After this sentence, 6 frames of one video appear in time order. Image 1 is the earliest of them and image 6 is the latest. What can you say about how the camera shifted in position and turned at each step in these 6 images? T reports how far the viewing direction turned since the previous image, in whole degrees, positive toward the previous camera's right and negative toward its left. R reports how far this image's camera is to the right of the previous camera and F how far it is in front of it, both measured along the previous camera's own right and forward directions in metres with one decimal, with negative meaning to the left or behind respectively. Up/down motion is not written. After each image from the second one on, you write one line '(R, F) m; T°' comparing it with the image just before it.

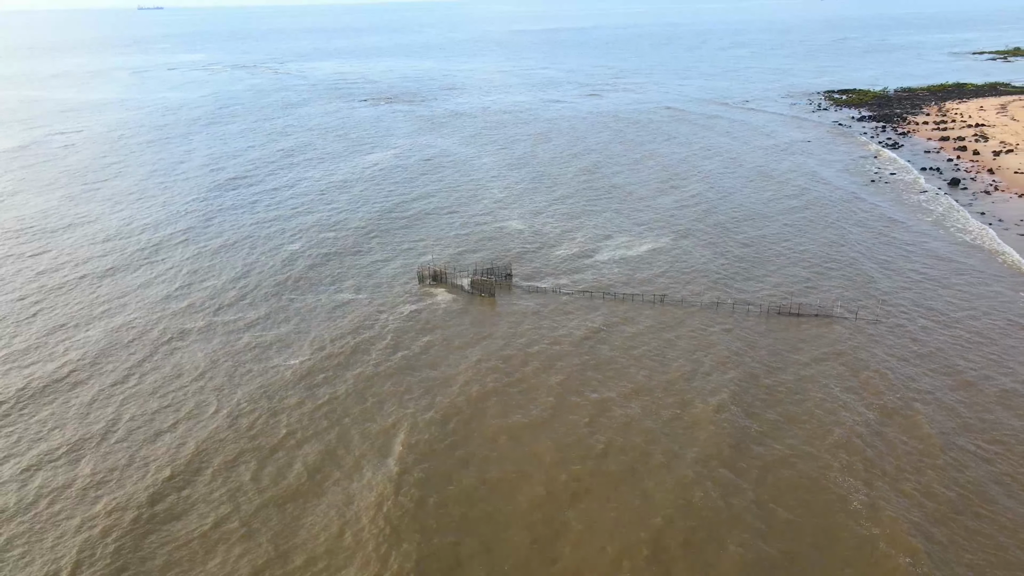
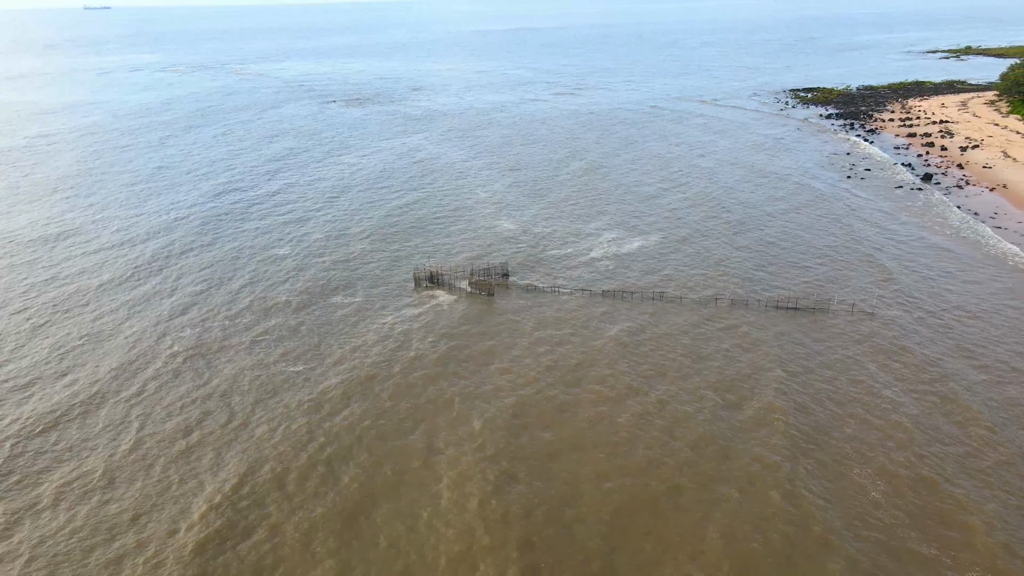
(-3.1, +0.2) m; +3°
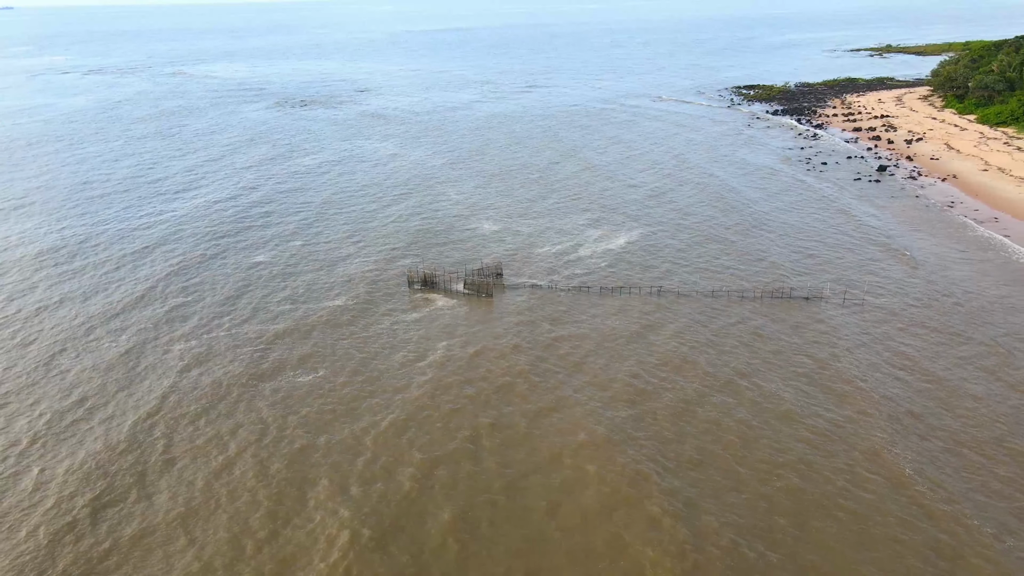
(-5.2, +0.6) m; +5°
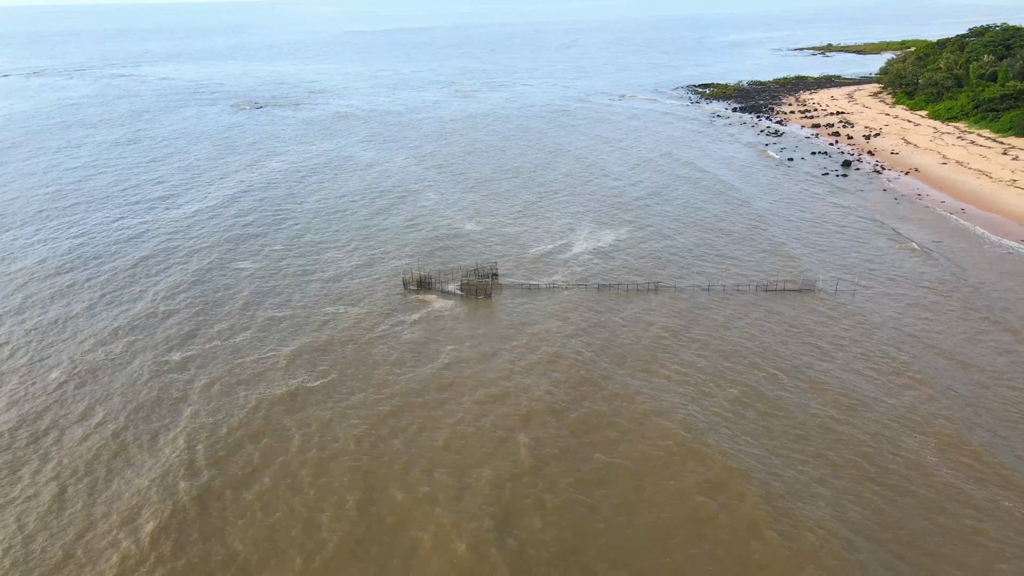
(-4.1, +0.4) m; +4°
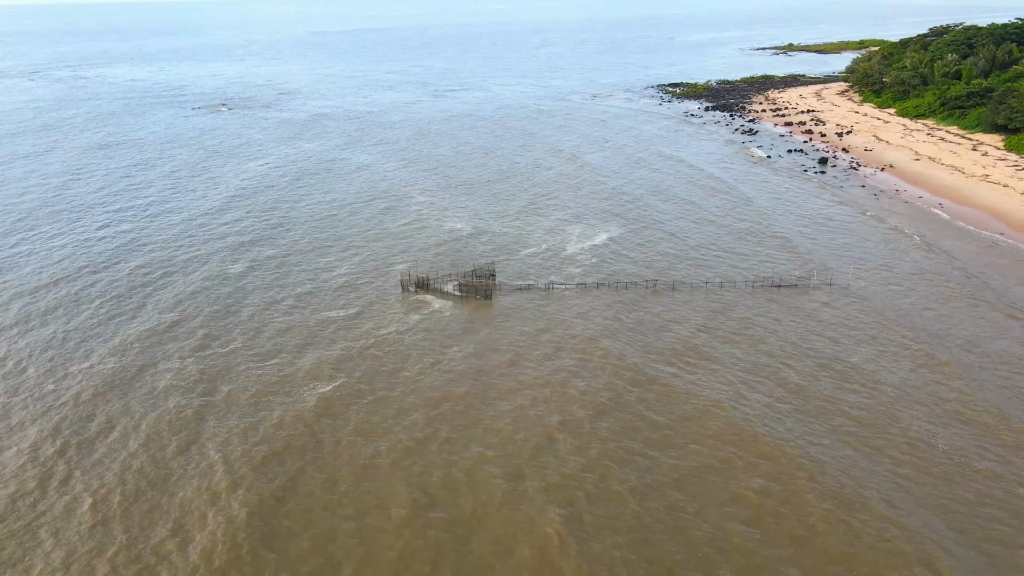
(-2.9, +0.2) m; +3°
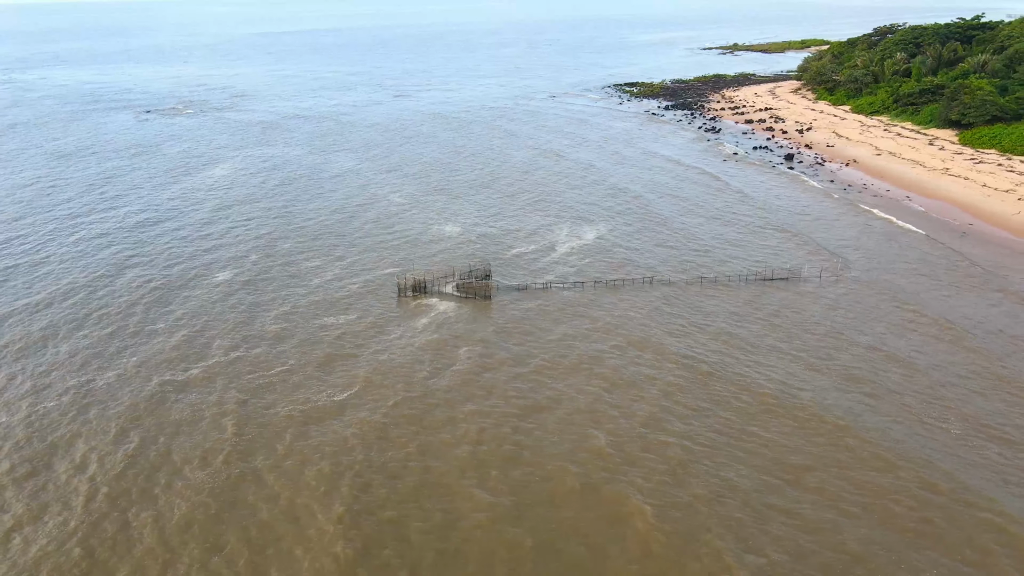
(-4.8, -0.2) m; +4°
